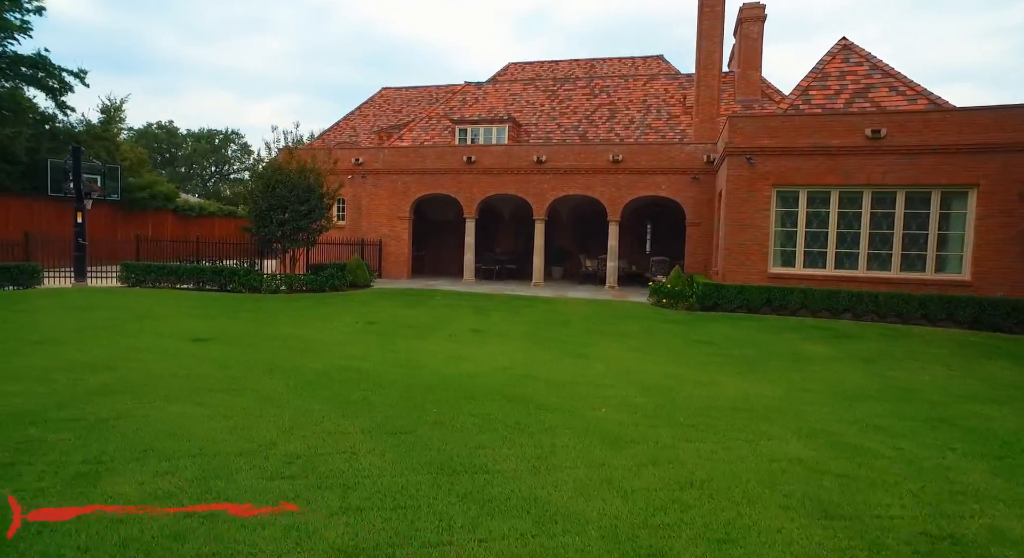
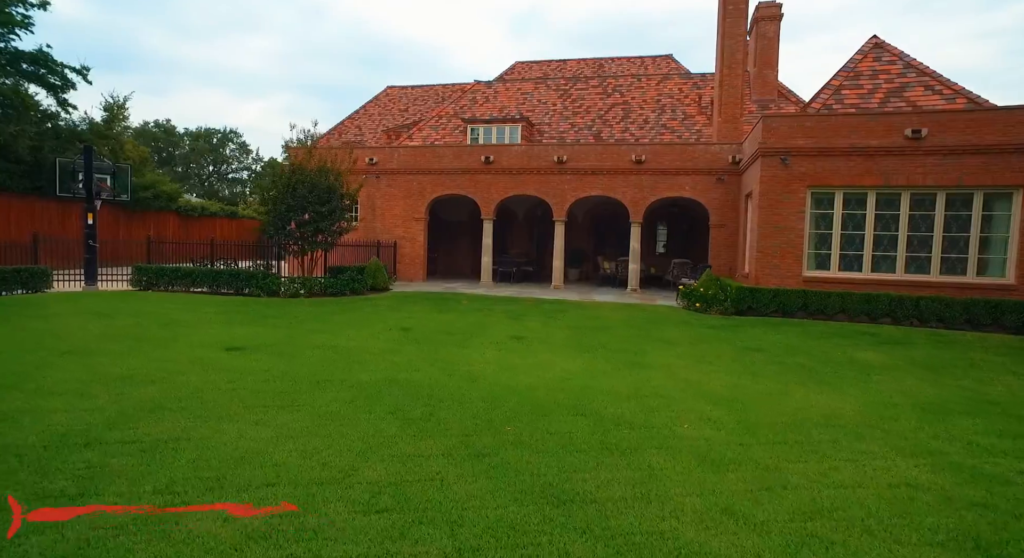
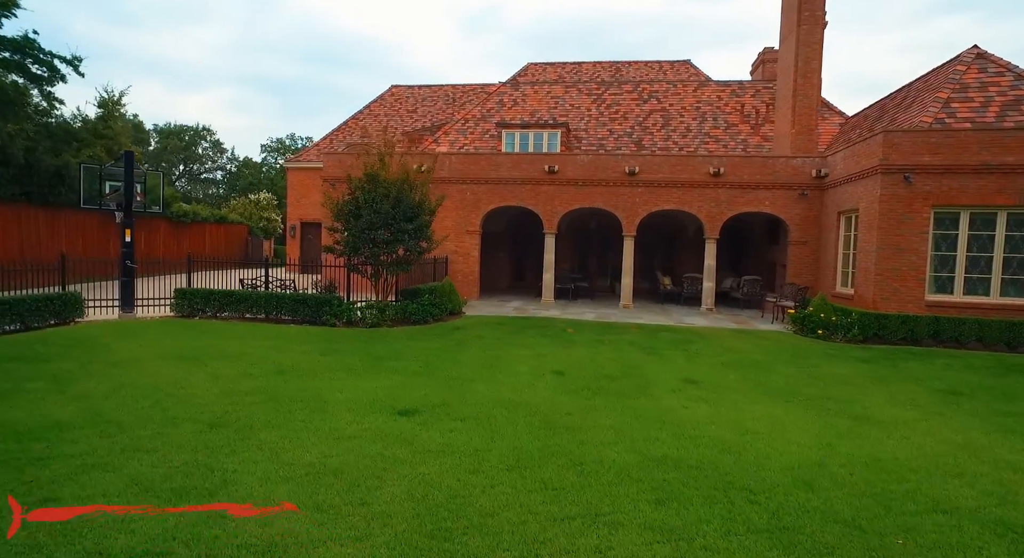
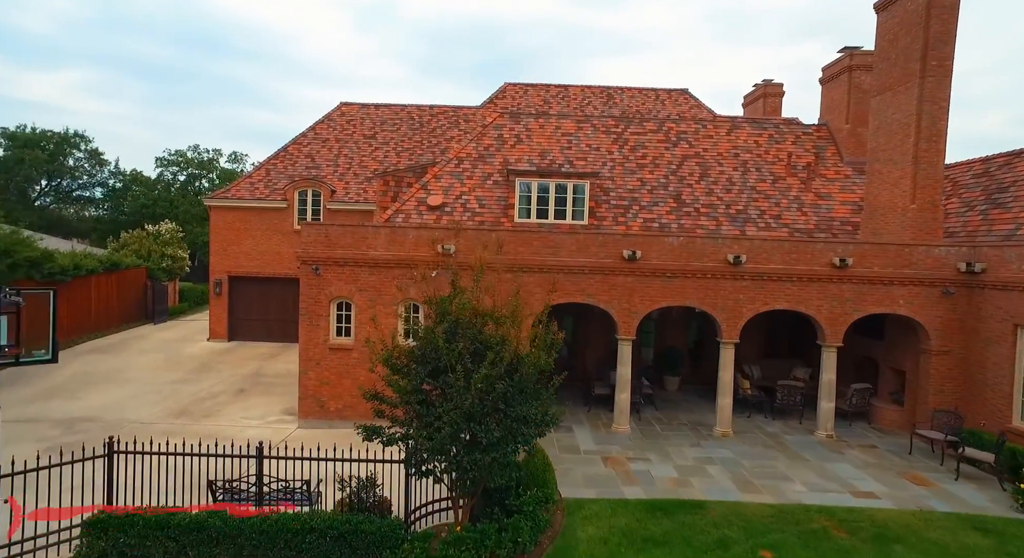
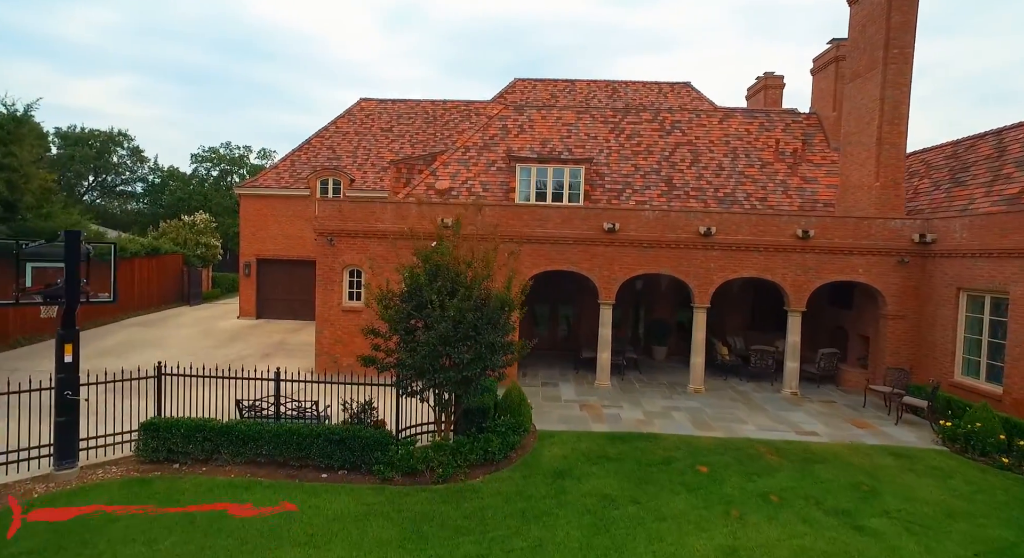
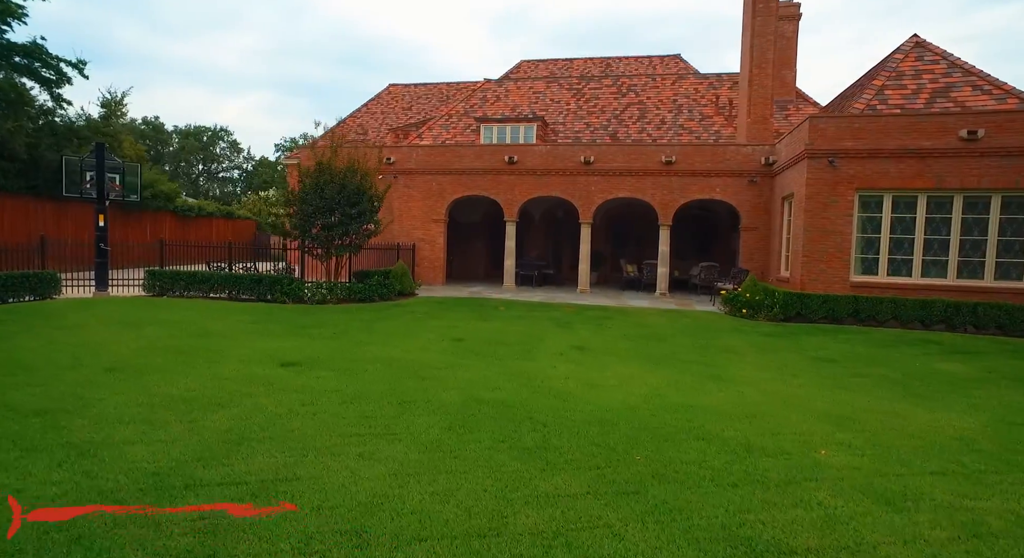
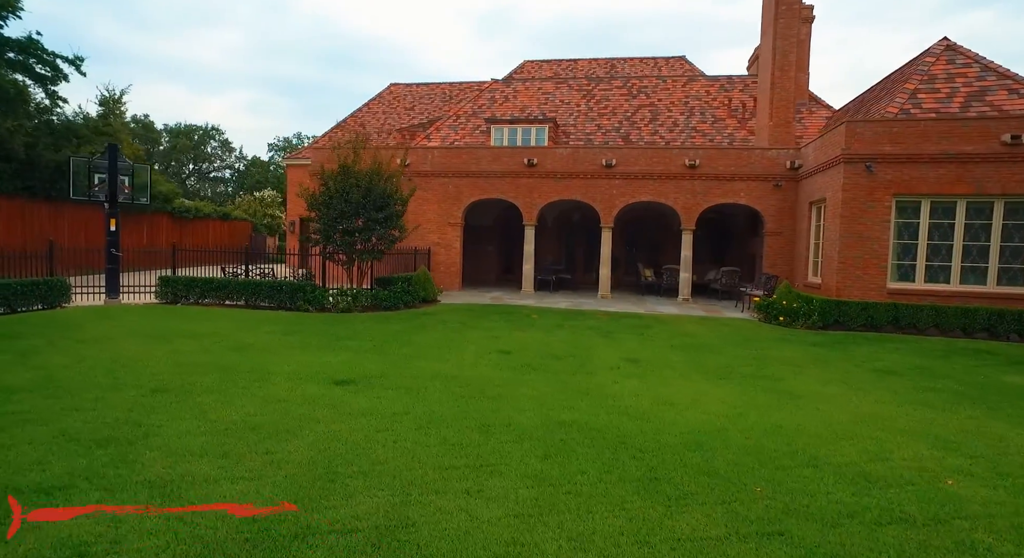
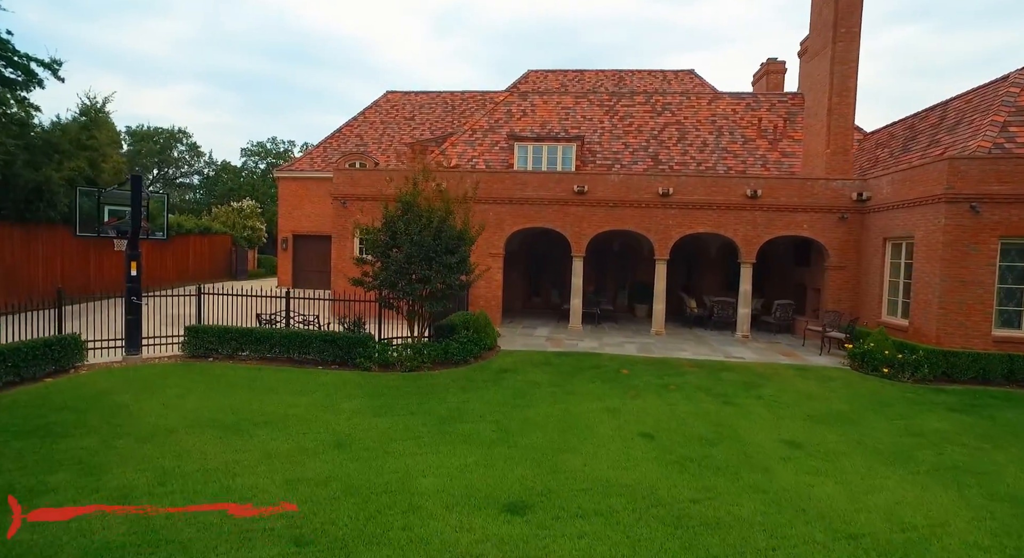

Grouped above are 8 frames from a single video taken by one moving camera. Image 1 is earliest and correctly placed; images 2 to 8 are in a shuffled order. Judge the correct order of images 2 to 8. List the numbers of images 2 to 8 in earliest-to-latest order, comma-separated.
2, 6, 7, 3, 8, 5, 4
